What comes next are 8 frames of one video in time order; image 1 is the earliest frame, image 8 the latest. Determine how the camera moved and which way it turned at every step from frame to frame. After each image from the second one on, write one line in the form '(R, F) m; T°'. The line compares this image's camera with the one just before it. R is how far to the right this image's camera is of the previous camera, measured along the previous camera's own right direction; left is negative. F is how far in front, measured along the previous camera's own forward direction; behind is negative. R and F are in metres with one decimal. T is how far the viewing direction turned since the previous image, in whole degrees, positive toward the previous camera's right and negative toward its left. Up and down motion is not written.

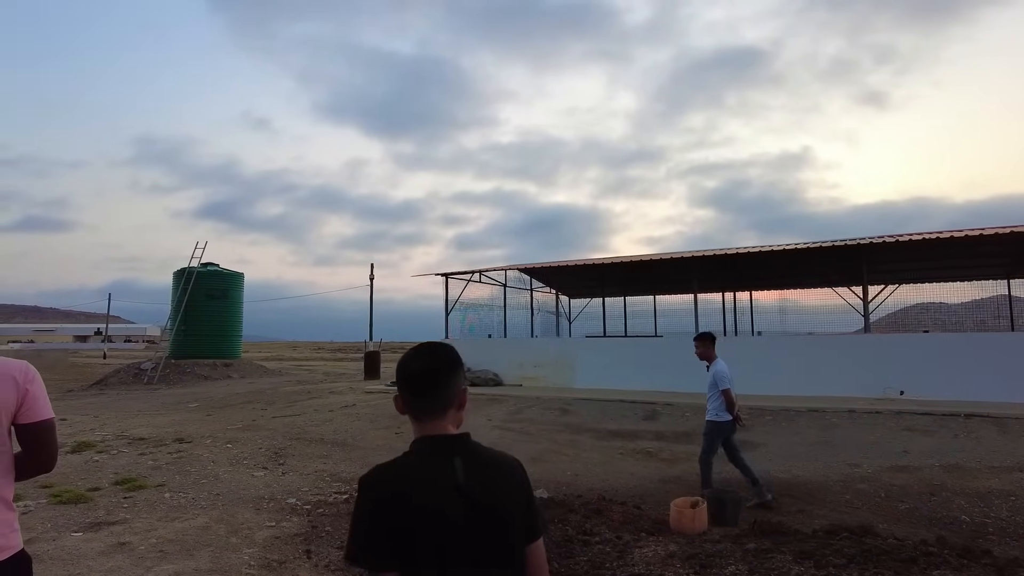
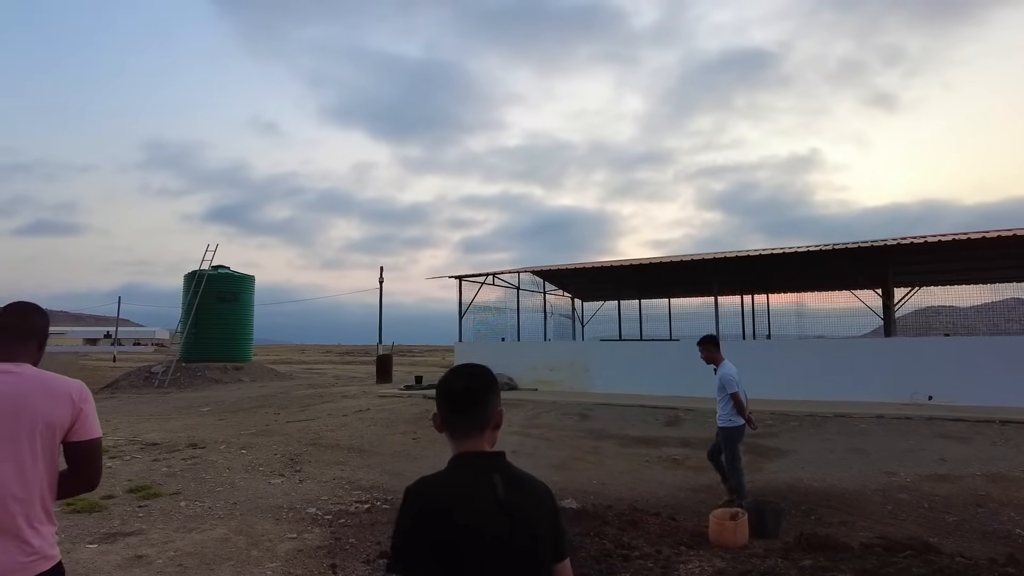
(-0.2, +0.3) m; -1°
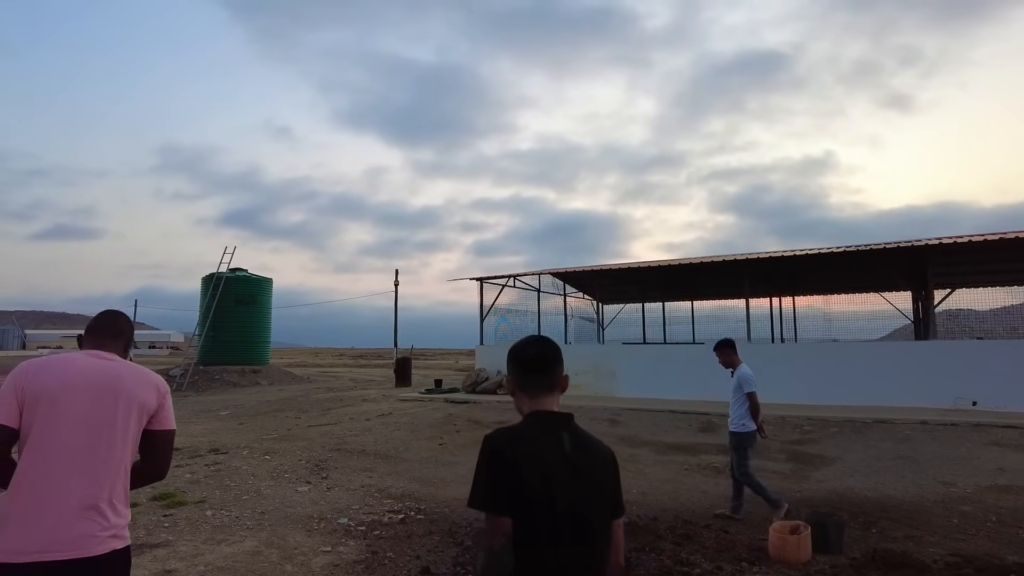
(-0.3, +0.3) m; -1°
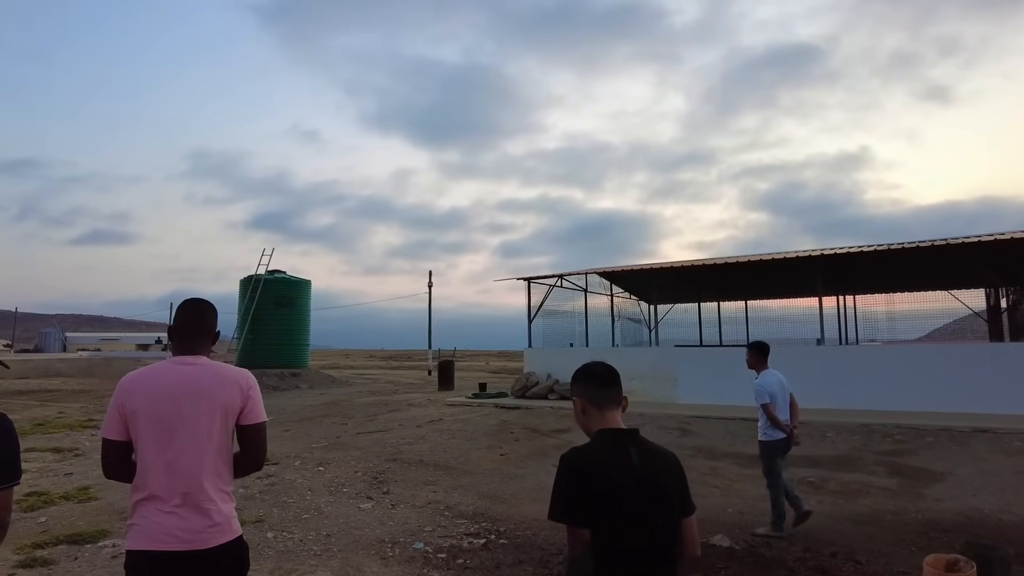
(-0.6, +0.7) m; -2°
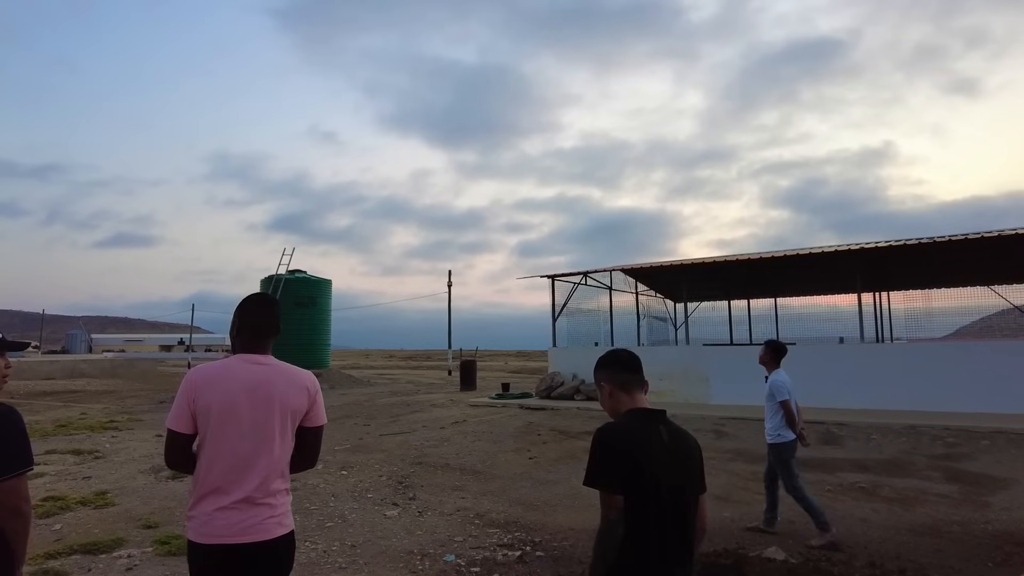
(-0.2, +0.4) m; -2°
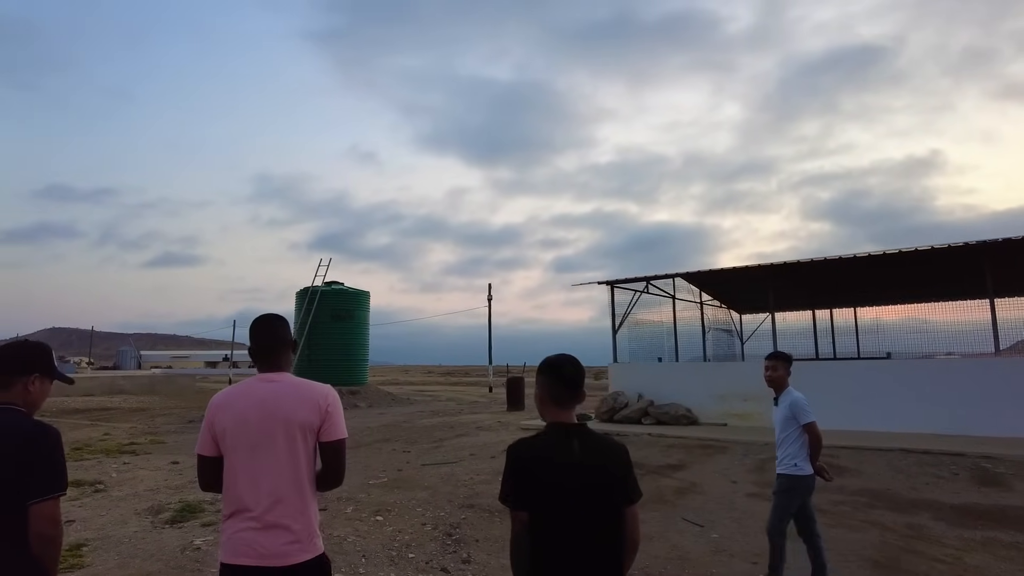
(-0.4, +1.8) m; -3°
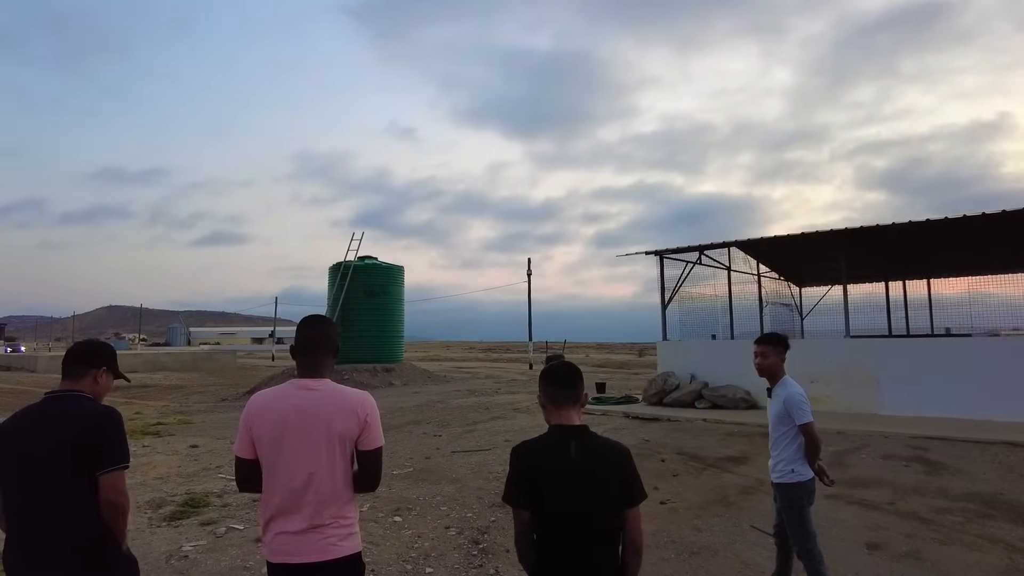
(0.0, +1.0) m; -4°
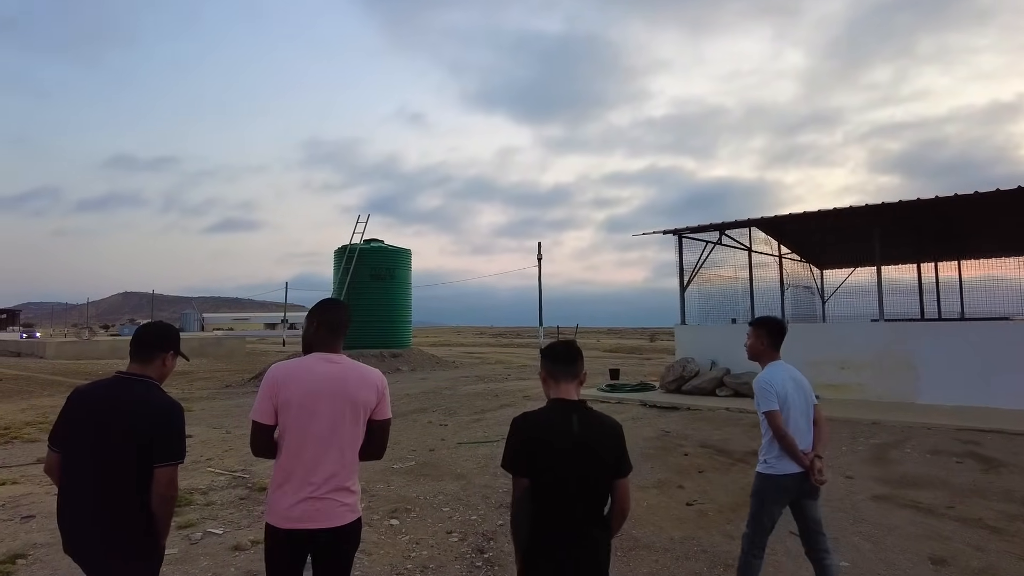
(0.0, +0.7) m; -1°
